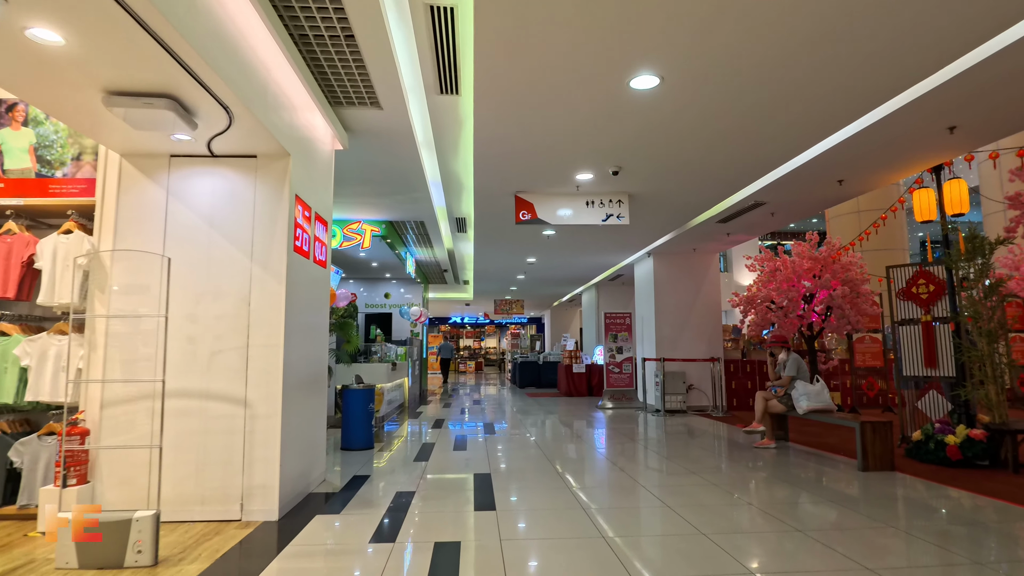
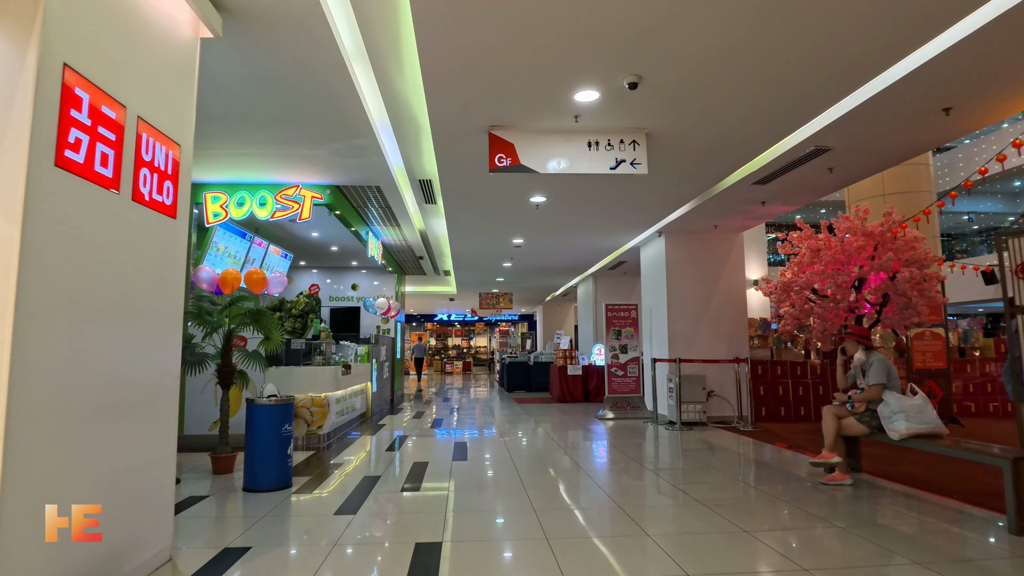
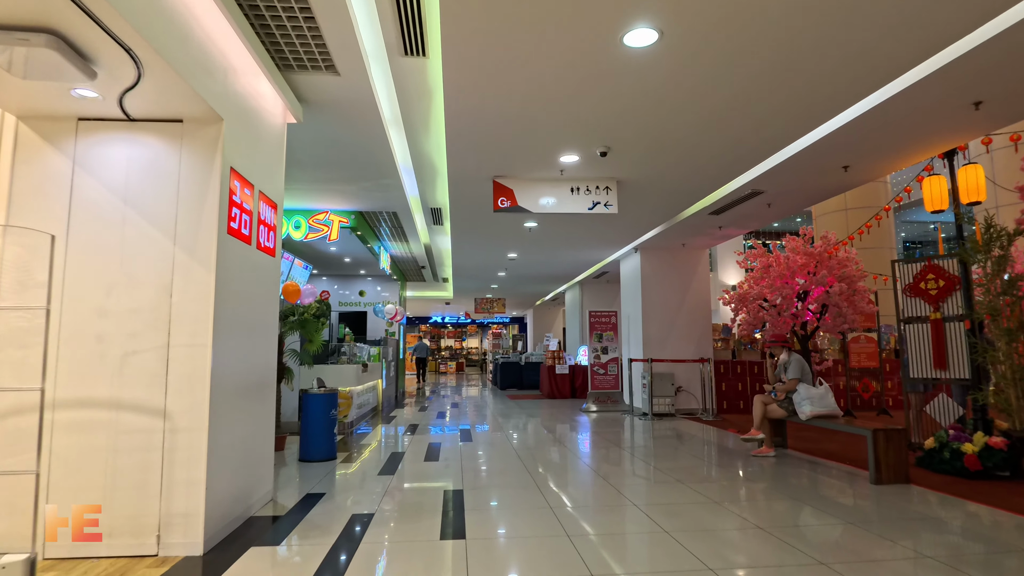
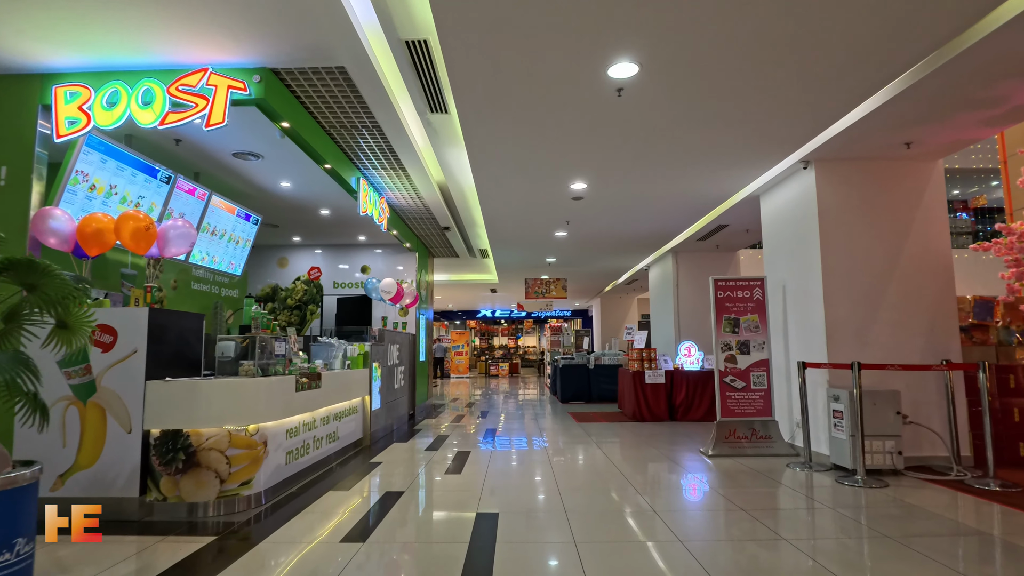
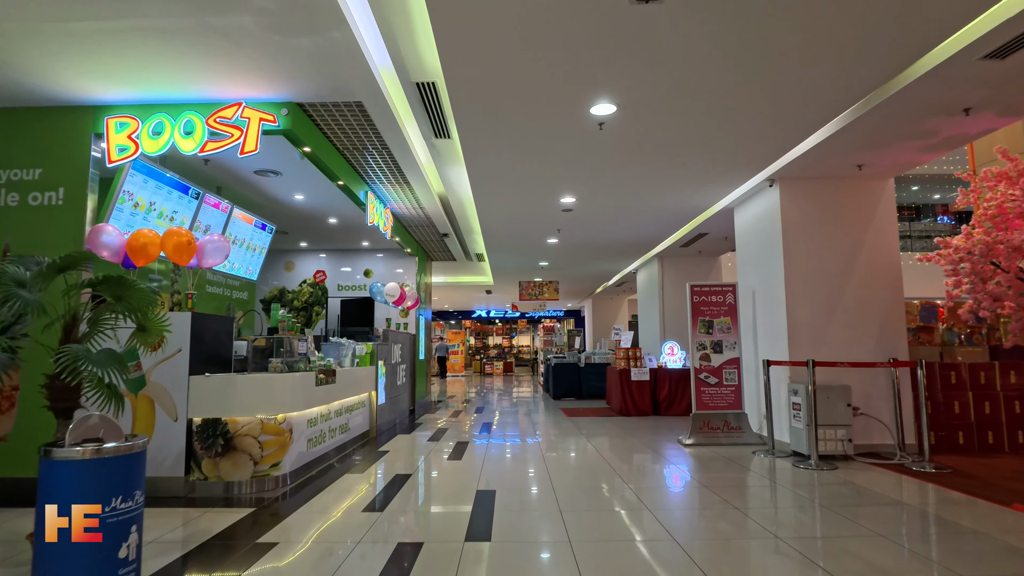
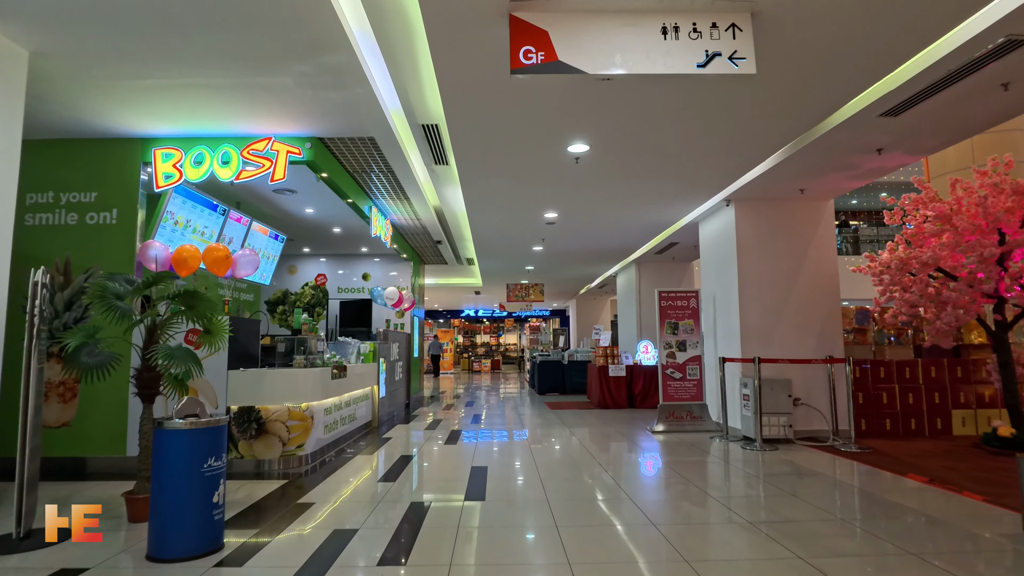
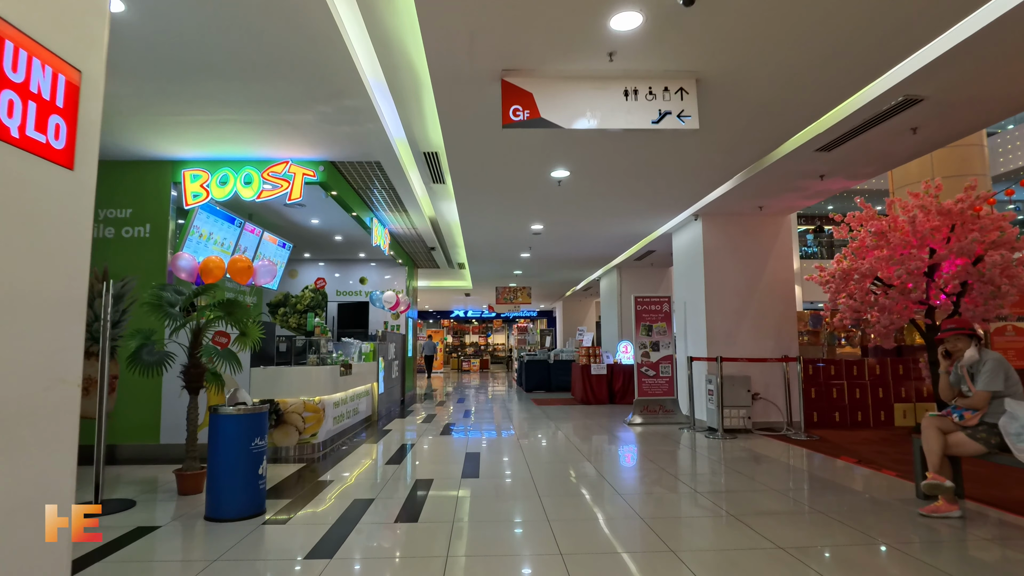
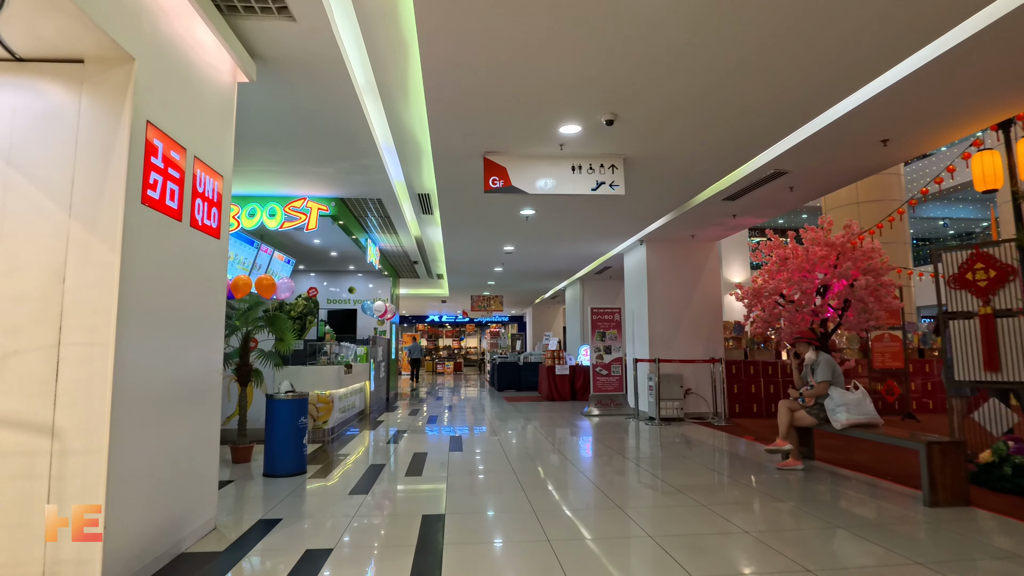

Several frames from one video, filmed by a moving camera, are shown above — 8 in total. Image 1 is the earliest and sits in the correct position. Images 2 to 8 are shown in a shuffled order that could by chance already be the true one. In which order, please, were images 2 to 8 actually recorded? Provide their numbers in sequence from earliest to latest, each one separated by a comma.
3, 8, 2, 7, 6, 5, 4
